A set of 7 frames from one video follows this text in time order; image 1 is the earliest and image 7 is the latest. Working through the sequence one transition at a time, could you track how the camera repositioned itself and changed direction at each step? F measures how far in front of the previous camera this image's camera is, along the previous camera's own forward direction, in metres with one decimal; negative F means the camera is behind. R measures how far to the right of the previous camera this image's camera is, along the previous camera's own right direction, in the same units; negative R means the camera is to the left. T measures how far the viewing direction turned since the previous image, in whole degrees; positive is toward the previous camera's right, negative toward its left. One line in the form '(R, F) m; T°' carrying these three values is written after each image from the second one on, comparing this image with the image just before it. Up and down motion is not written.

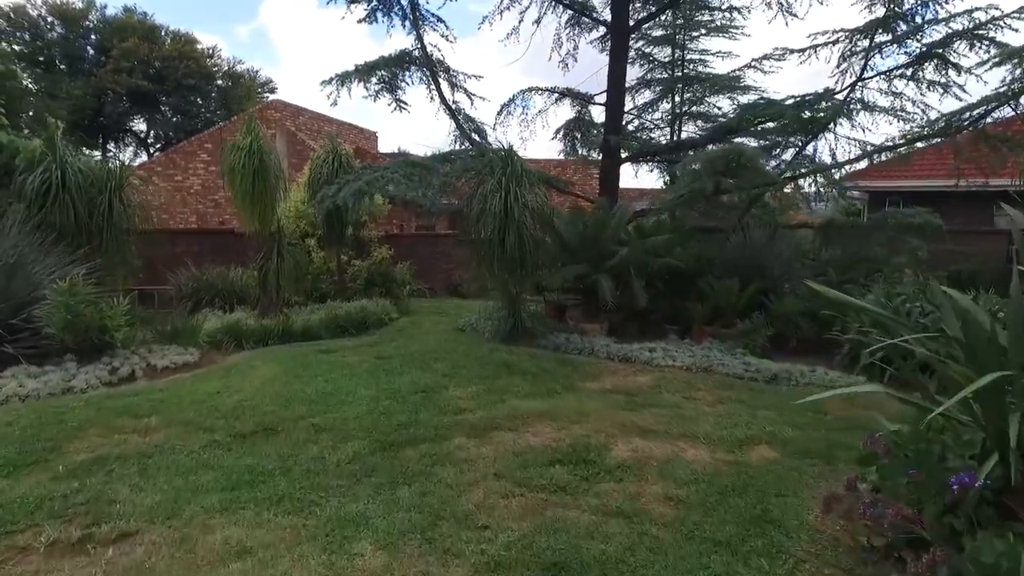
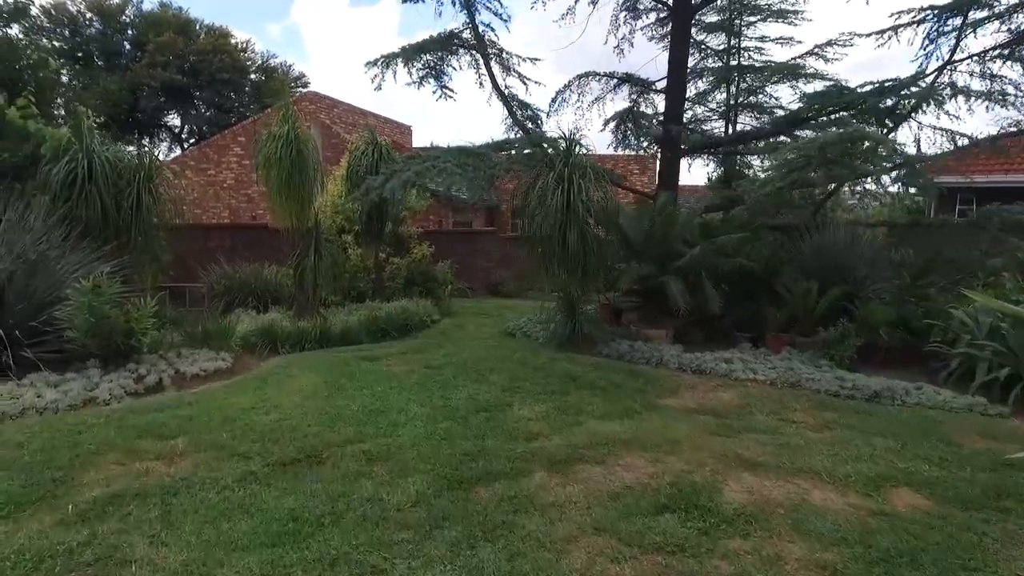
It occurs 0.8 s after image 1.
(-0.3, +0.7) m; -2°
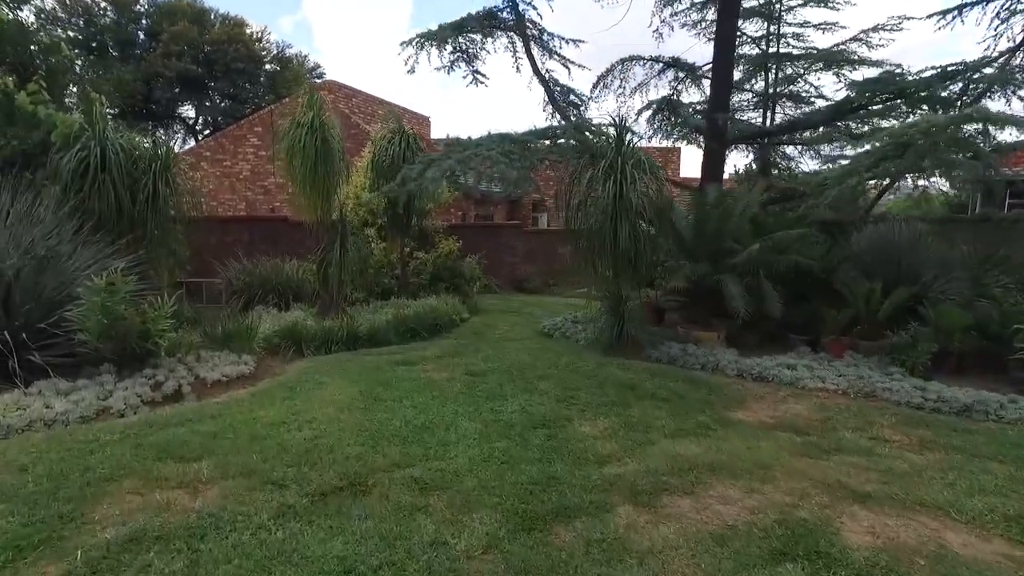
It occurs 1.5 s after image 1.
(-0.3, +0.5) m; -1°
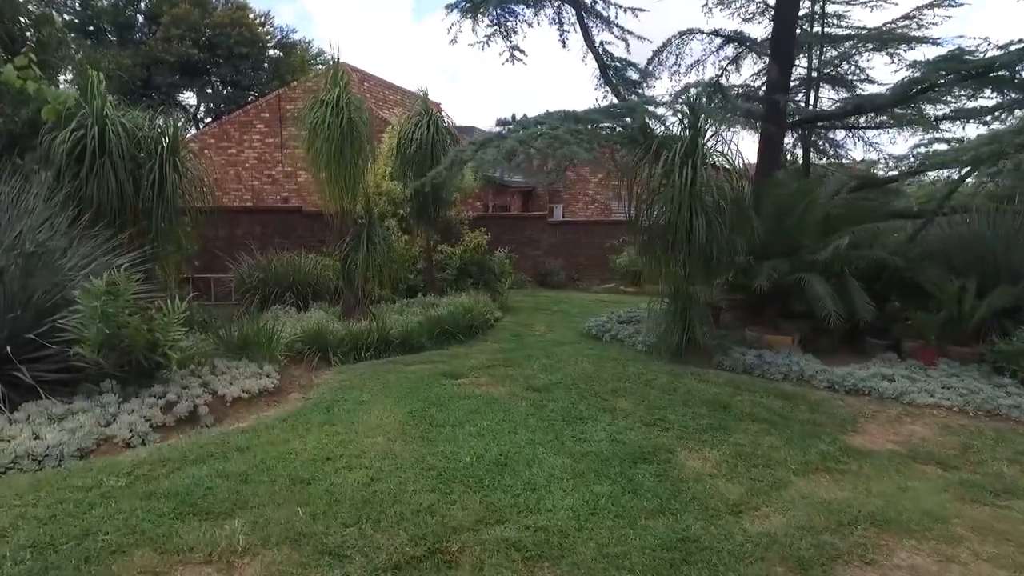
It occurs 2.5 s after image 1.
(-0.5, +0.8) m; 0°
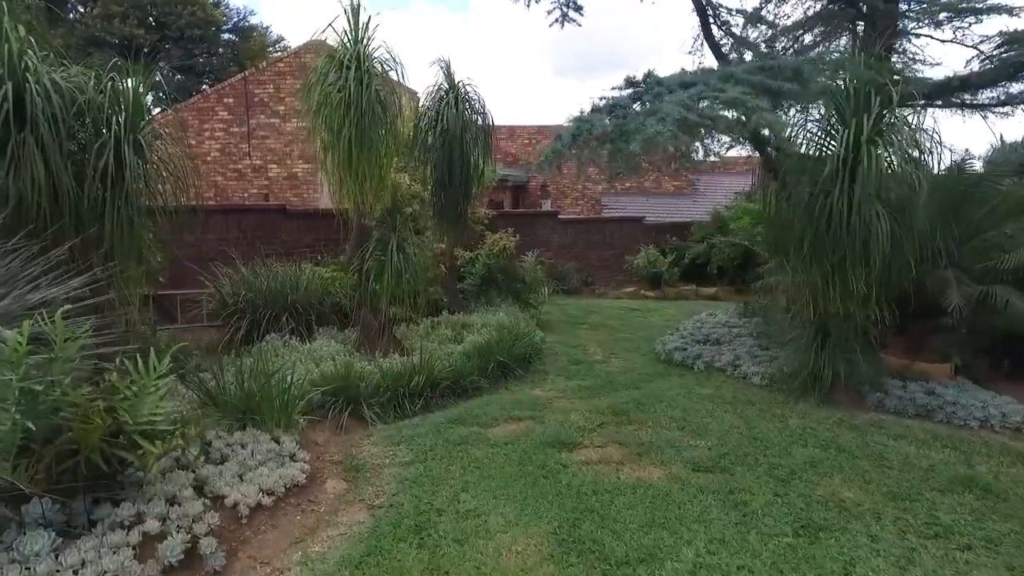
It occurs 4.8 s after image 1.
(-0.9, +1.6) m; +4°
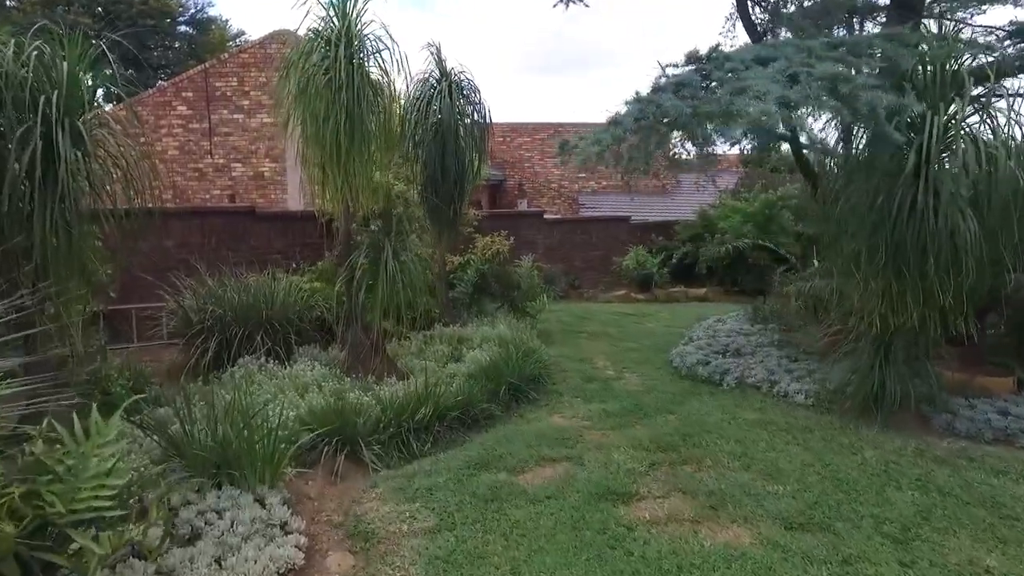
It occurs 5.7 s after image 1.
(-0.3, +0.7) m; +3°
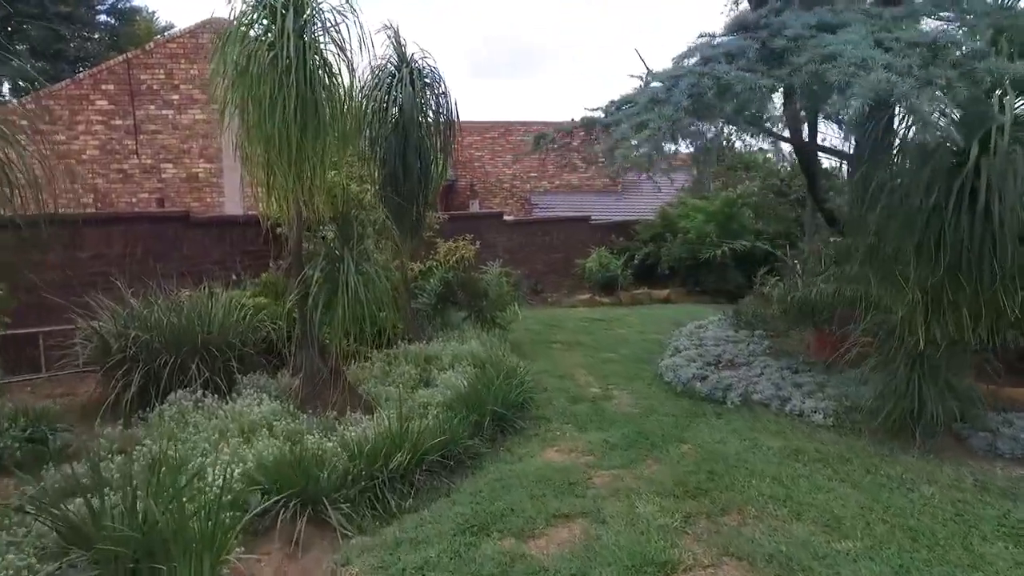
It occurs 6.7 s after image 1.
(-0.2, +0.6) m; +5°
